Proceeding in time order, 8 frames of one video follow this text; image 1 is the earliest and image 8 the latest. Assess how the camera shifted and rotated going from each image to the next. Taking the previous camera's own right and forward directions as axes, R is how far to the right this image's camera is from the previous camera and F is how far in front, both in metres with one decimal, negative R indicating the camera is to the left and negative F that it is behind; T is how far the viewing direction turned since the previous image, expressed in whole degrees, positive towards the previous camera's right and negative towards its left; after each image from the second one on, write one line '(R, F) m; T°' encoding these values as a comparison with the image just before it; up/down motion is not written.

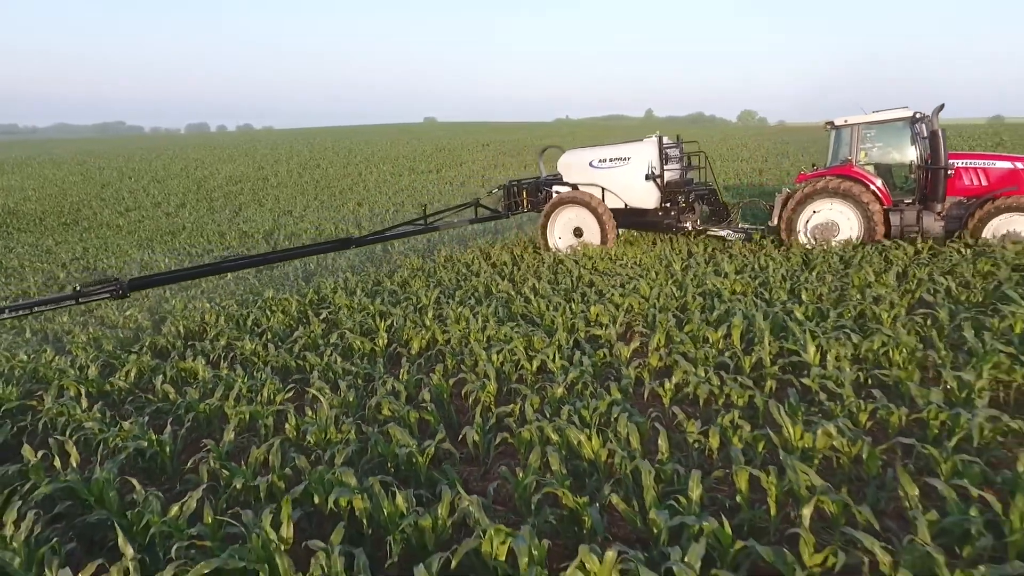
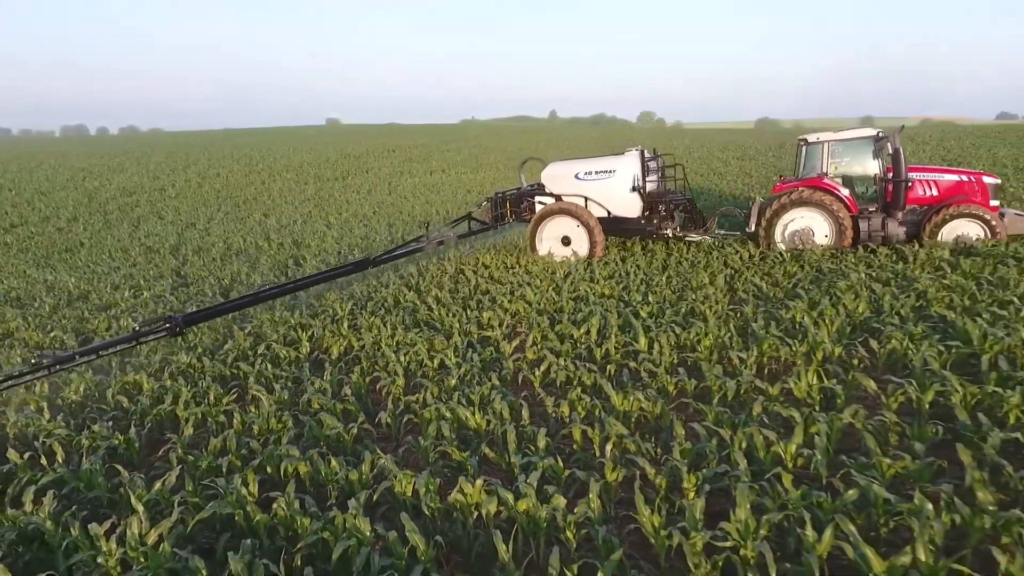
(+0.1, -1.0) m; +8°
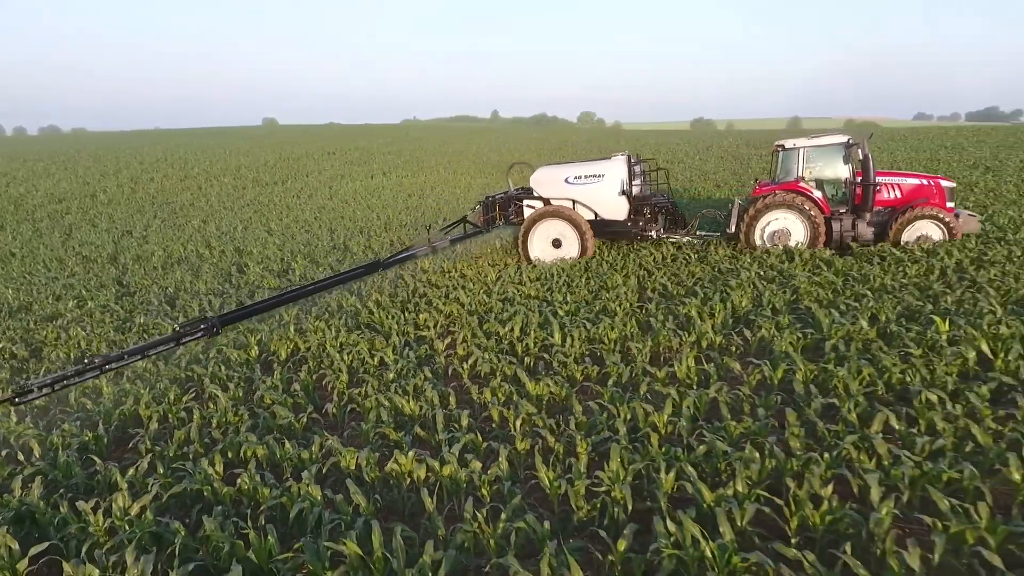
(+0.1, -0.7) m; +5°
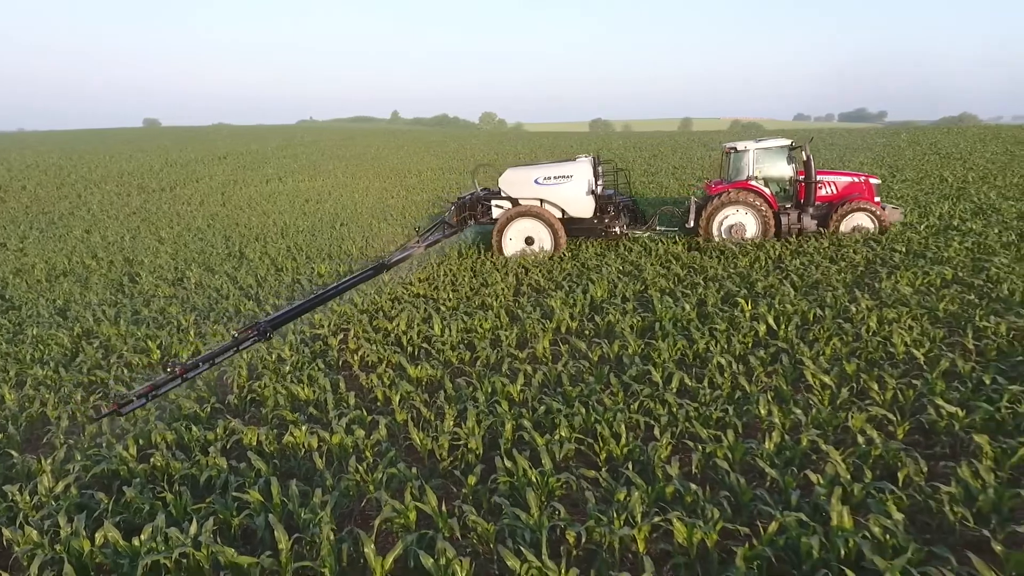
(+0.2, -0.9) m; +8°
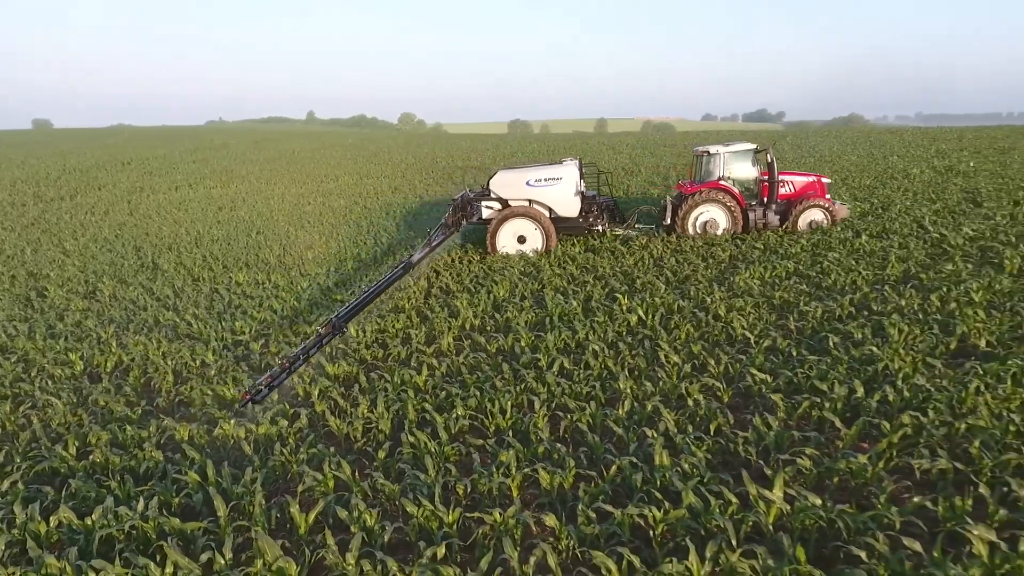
(+0.2, -0.8) m; +7°
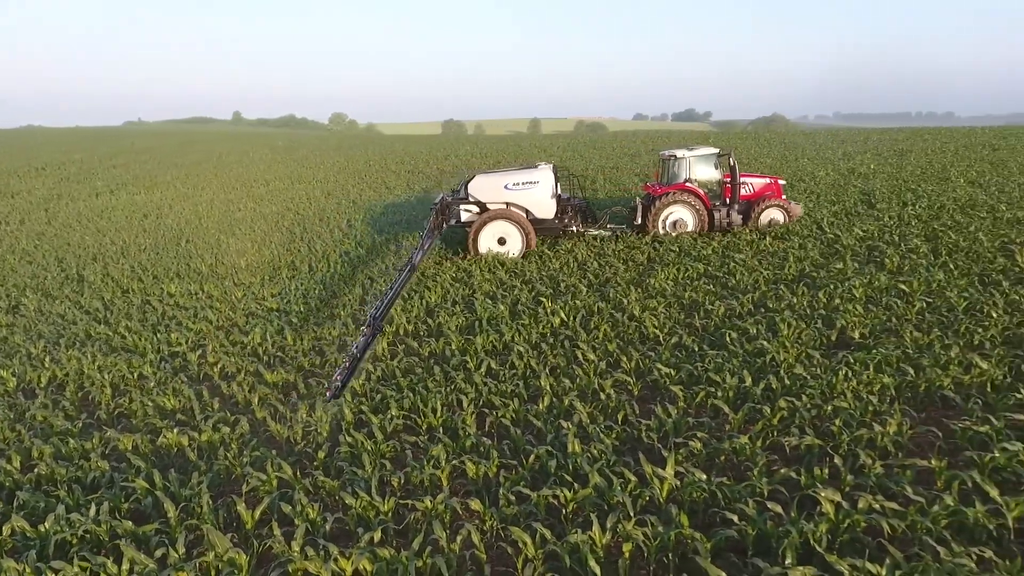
(+0.1, -0.5) m; +5°
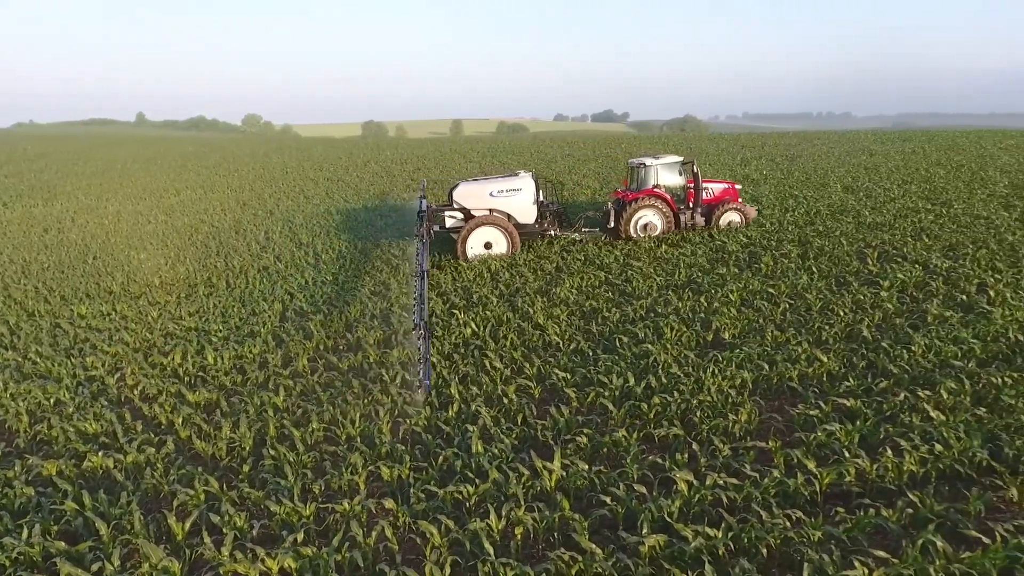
(+0.2, -0.6) m; +6°
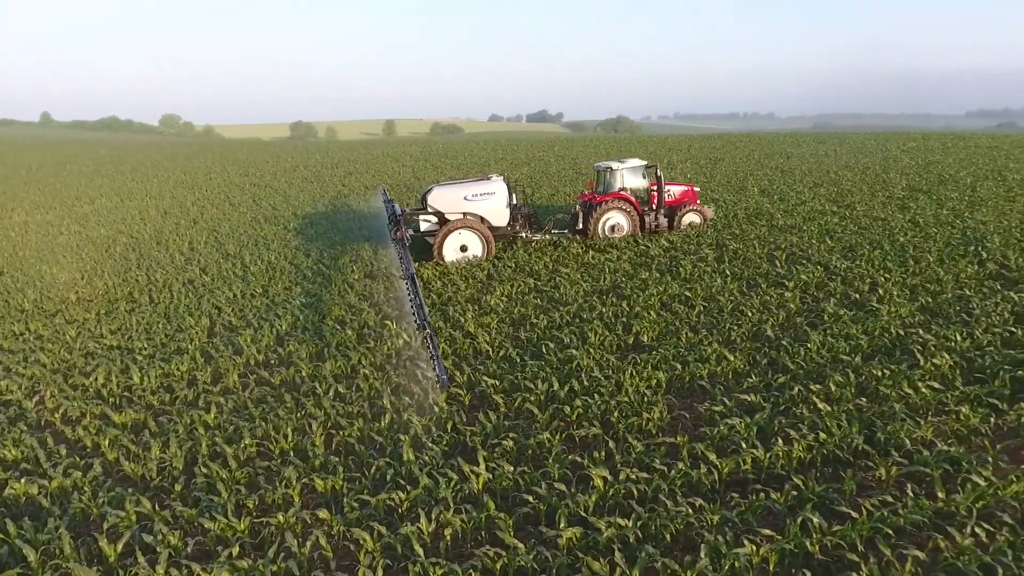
(+0.1, -0.3) m; +5°
